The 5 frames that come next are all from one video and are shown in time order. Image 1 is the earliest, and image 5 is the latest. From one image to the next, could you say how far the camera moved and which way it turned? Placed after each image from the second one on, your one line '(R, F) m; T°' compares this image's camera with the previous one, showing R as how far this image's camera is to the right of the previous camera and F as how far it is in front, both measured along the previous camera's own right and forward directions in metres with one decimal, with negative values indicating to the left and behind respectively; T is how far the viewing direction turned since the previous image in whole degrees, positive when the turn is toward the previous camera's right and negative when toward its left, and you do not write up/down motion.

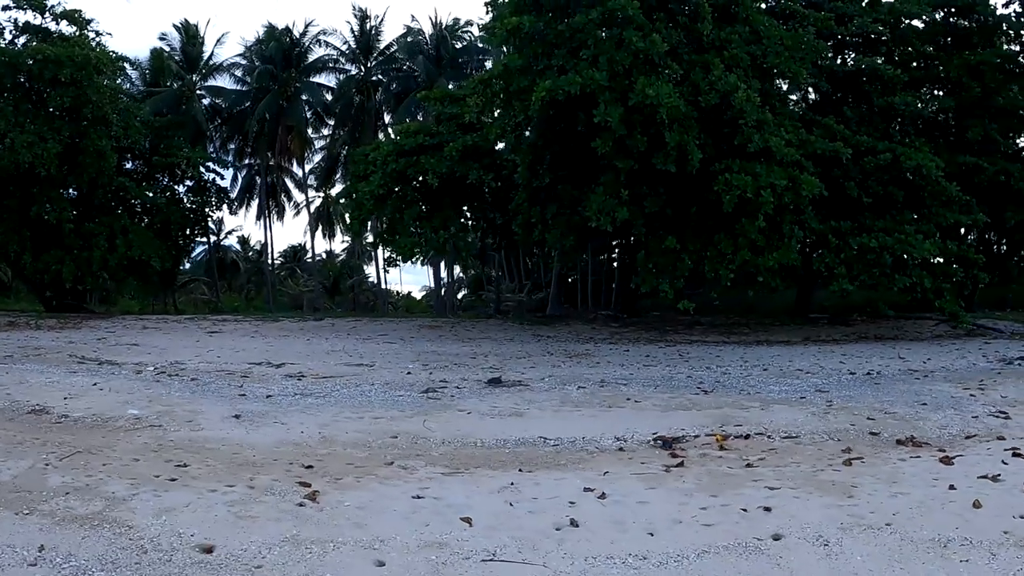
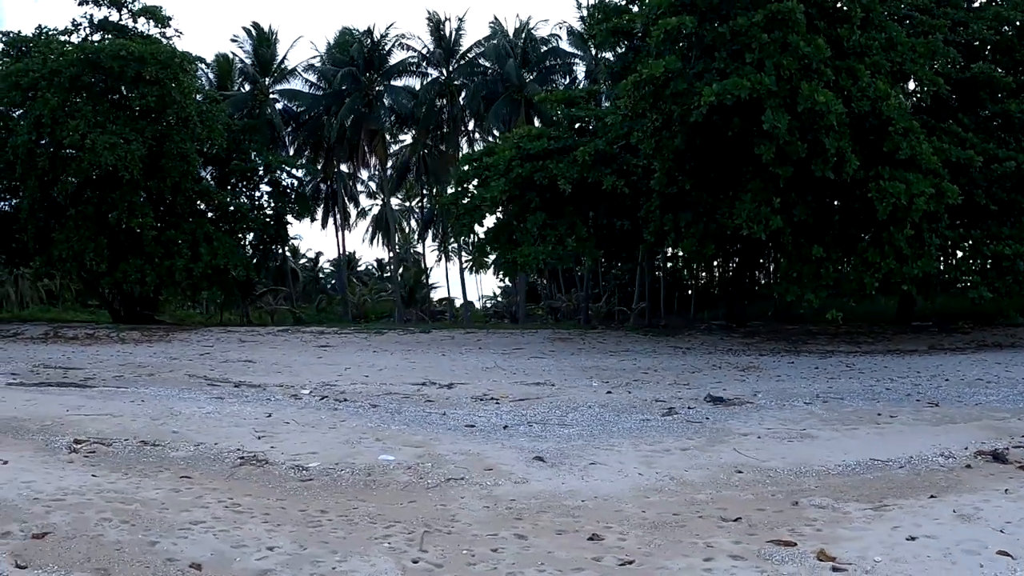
(-4.3, +0.9) m; +5°
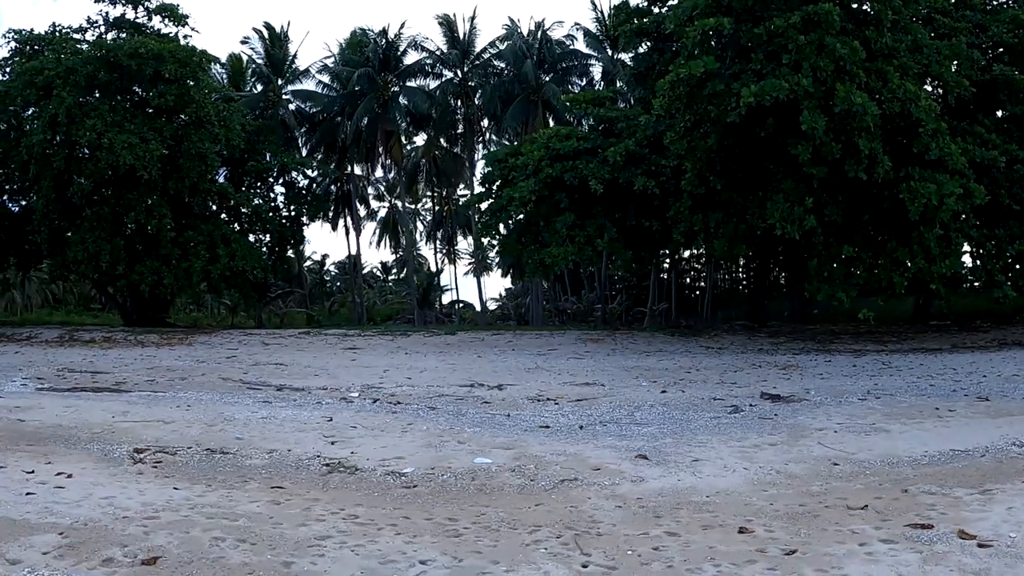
(-1.4, +0.1) m; +3°
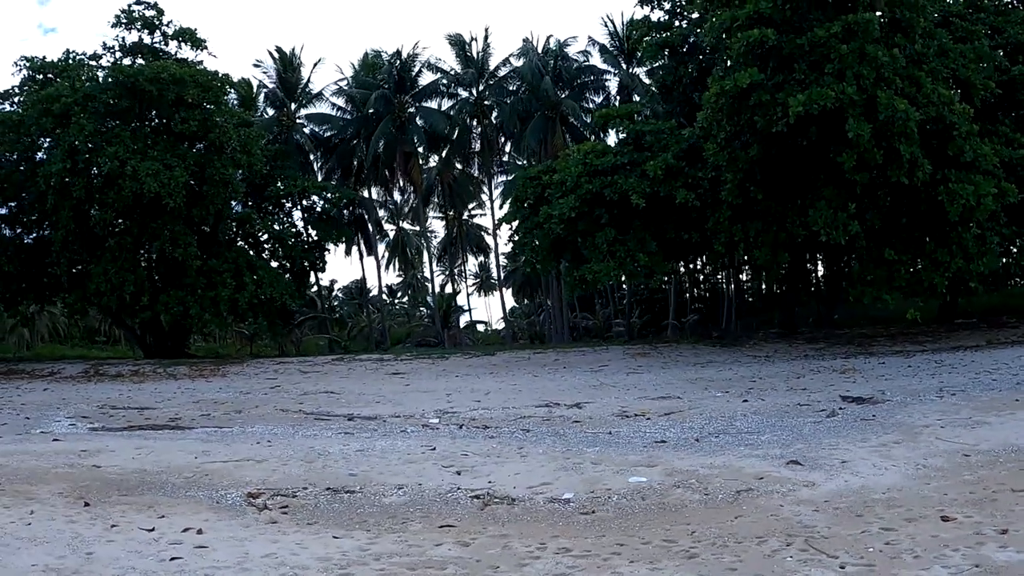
(-2.1, +0.2) m; +4°
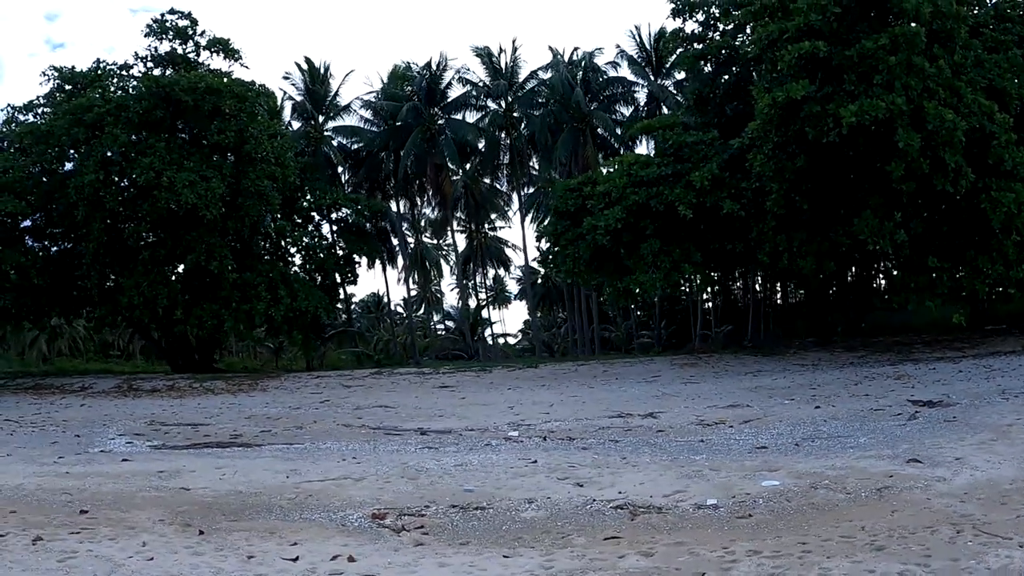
(-1.8, +0.1) m; +3°
